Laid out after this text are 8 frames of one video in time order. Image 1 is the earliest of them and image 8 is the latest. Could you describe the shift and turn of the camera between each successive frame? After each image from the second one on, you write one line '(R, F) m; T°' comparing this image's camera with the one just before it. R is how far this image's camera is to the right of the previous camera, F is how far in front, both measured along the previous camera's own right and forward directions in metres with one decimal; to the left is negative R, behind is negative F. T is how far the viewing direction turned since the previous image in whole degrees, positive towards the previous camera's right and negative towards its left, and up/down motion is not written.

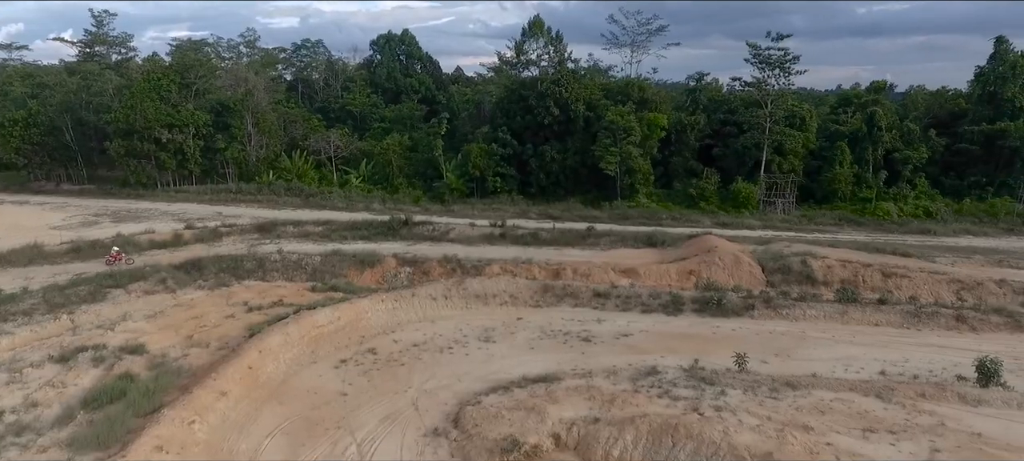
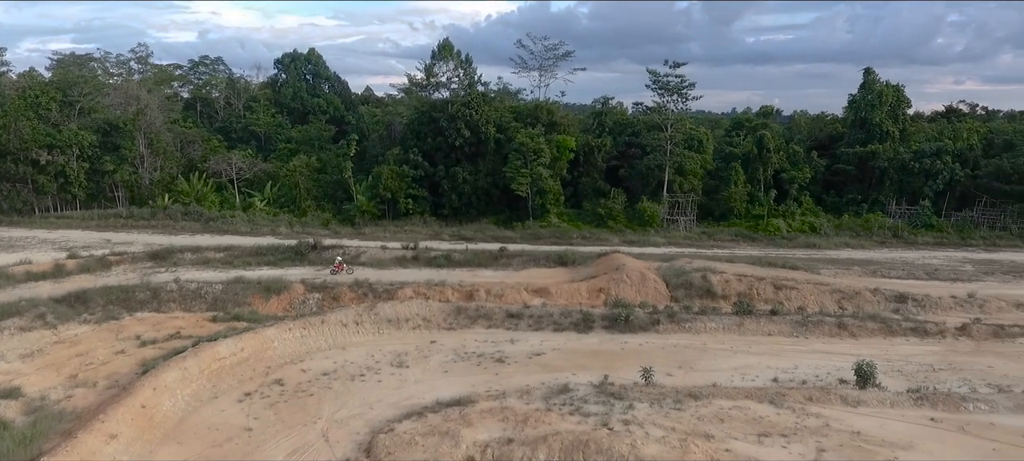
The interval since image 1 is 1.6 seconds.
(+0.1, -0.1) m; +8°
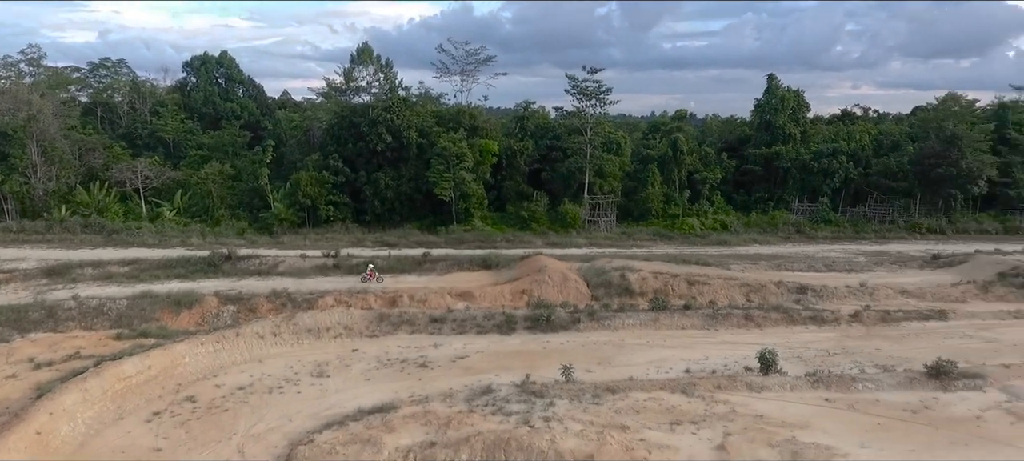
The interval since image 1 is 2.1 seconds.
(+0.2, -0.1) m; +7°
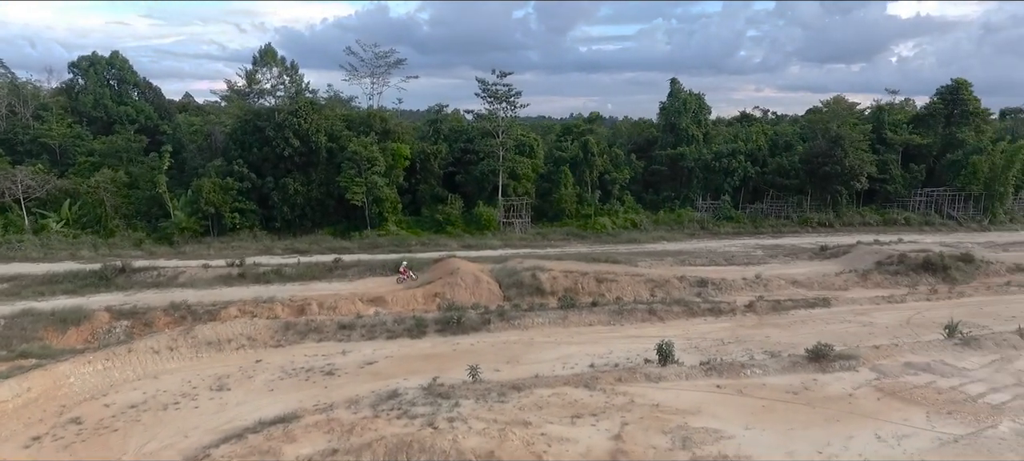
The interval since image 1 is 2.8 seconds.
(+0.4, -0.2) m; +7°
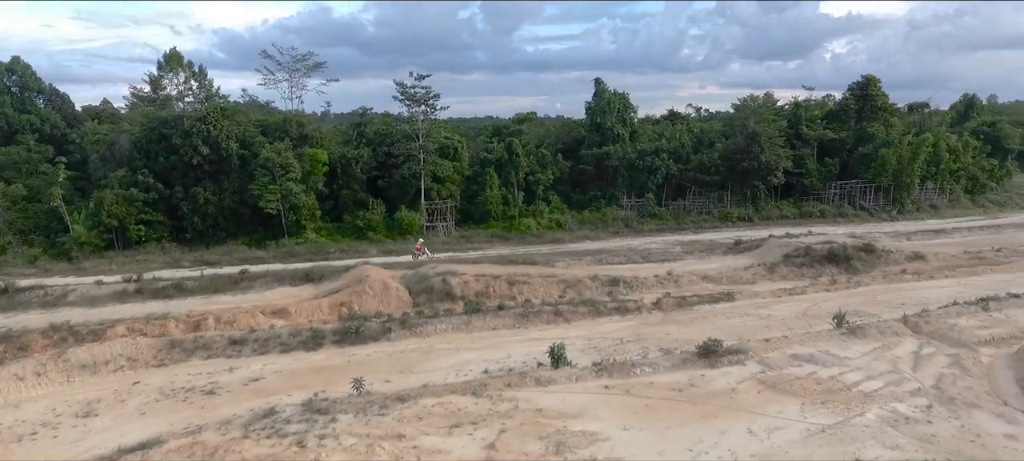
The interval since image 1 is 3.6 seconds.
(+1.4, +0.1) m; +4°
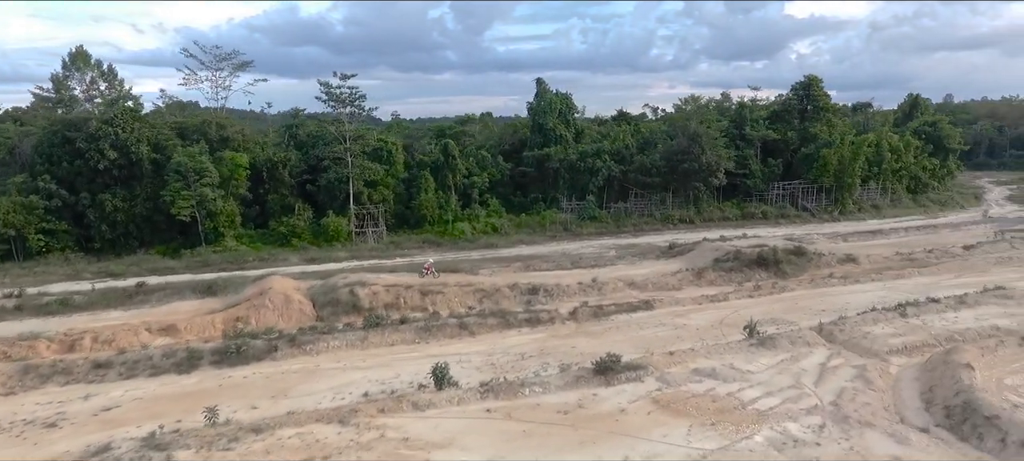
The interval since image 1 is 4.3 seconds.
(+1.8, +0.9) m; +2°
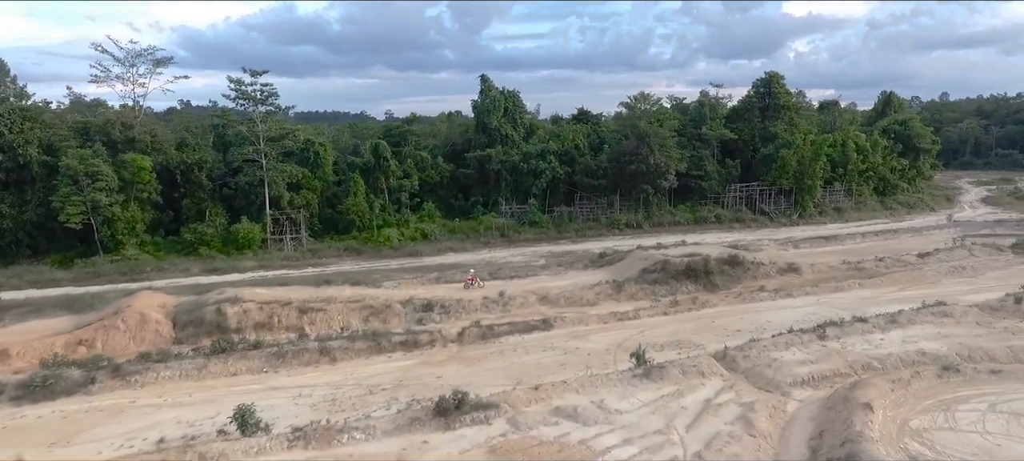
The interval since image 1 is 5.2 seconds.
(+3.0, +1.8) m; 0°
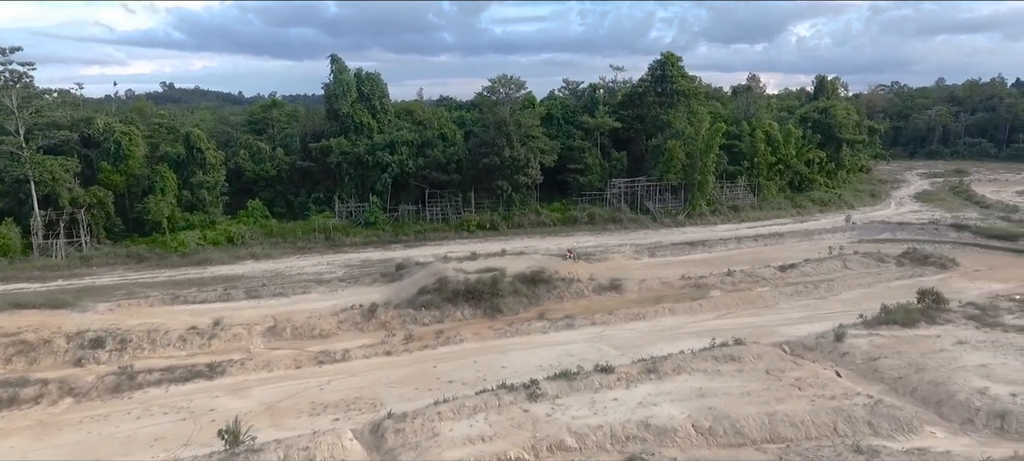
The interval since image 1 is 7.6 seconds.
(+7.0, +3.7) m; 0°
